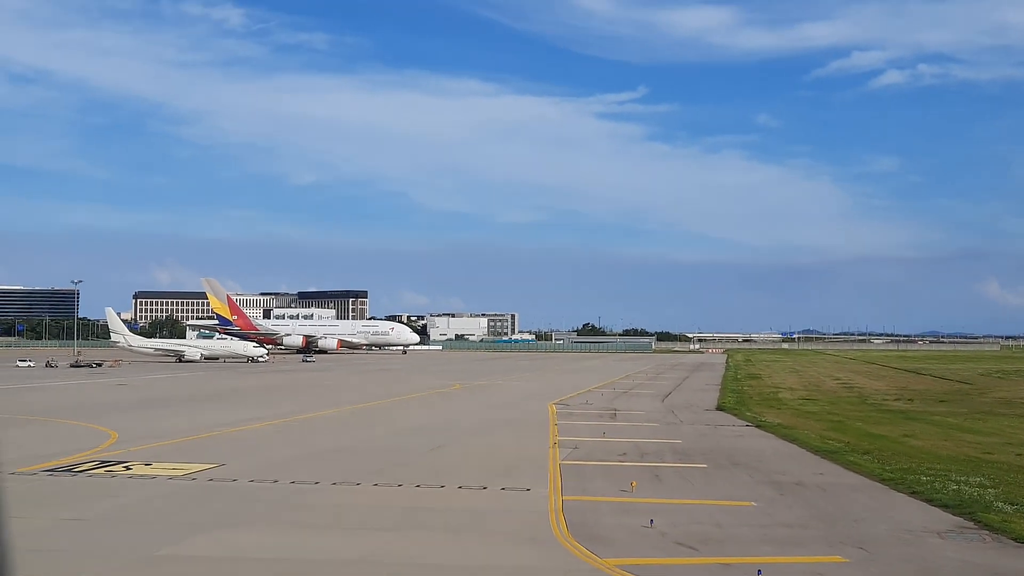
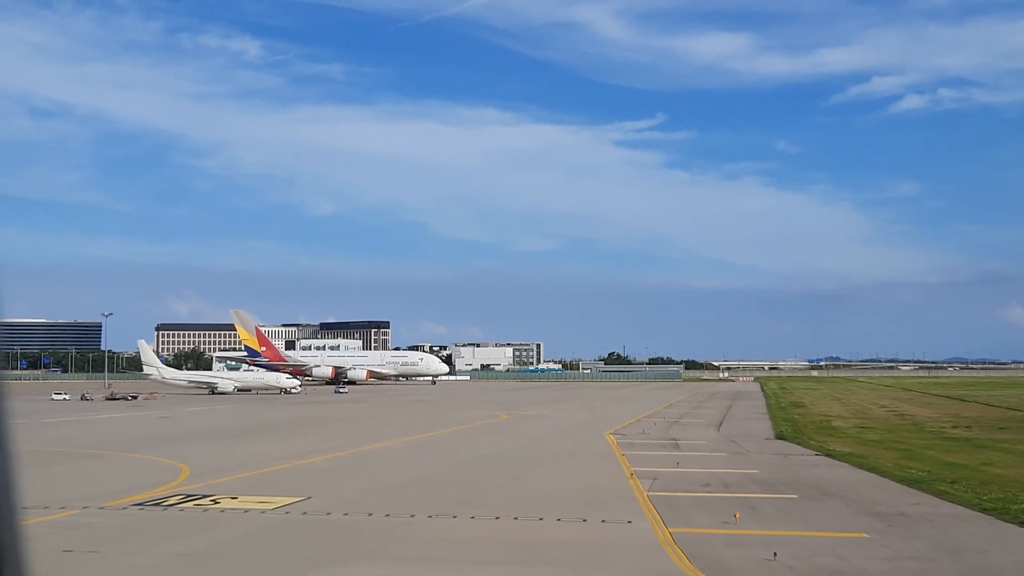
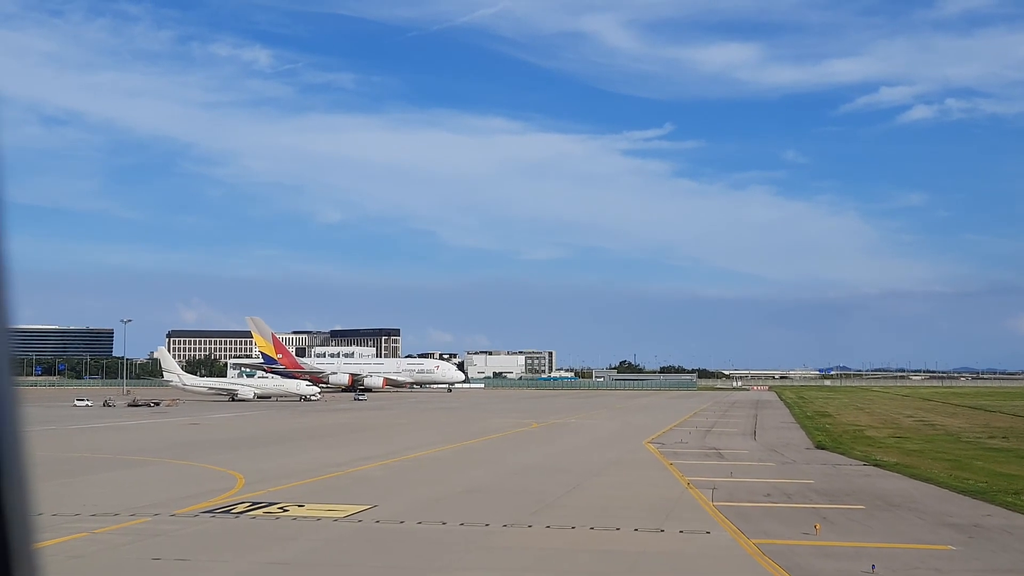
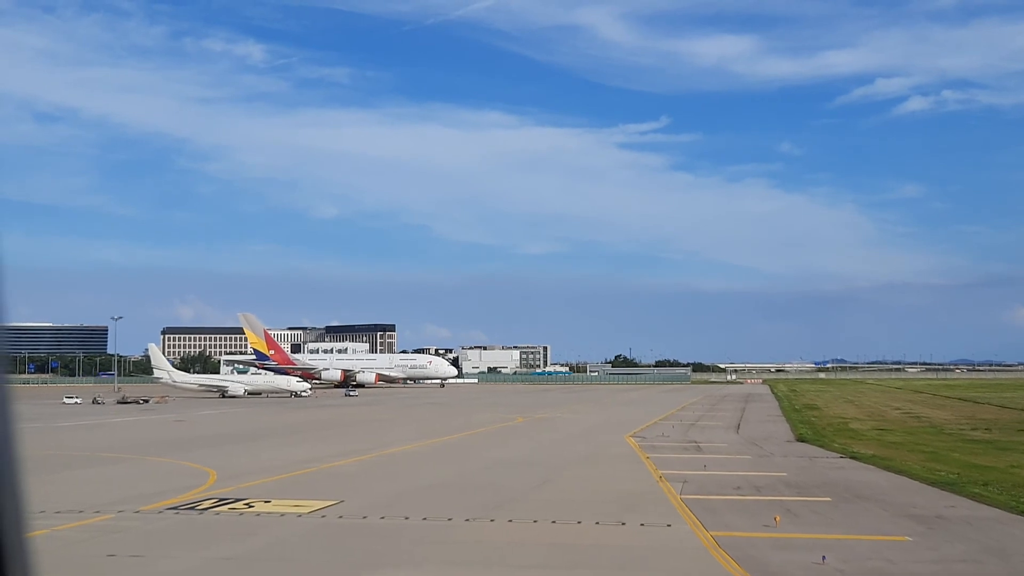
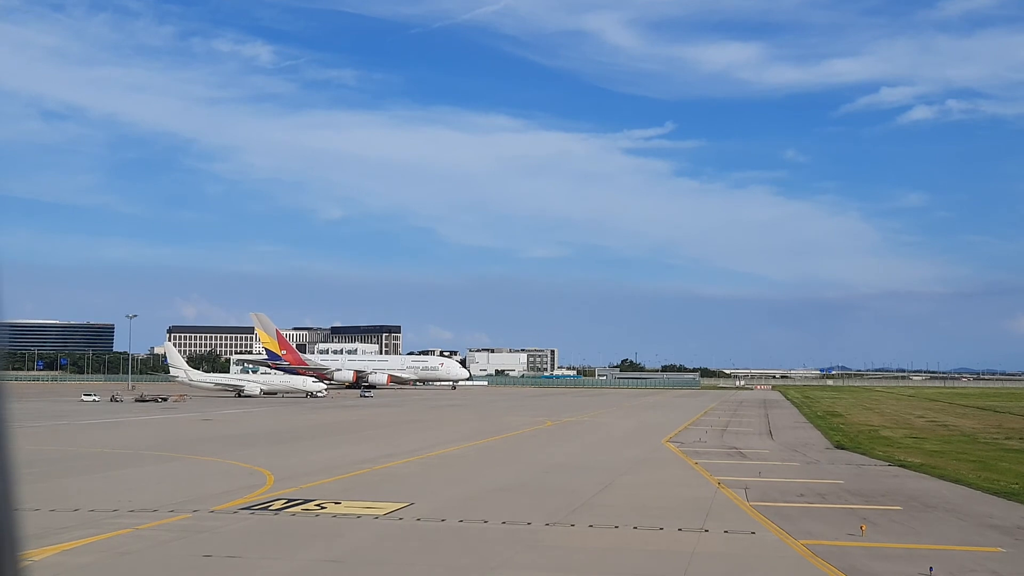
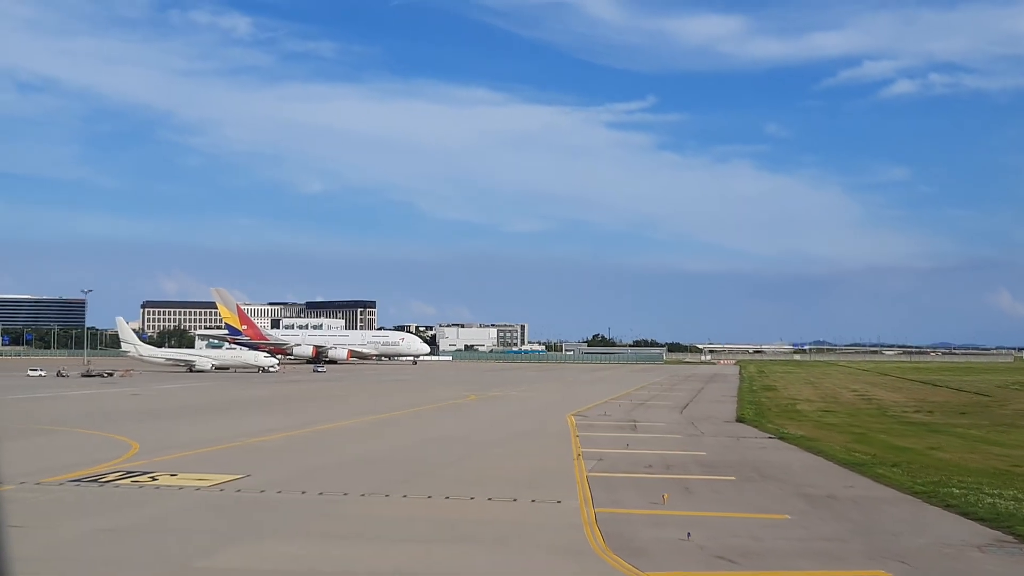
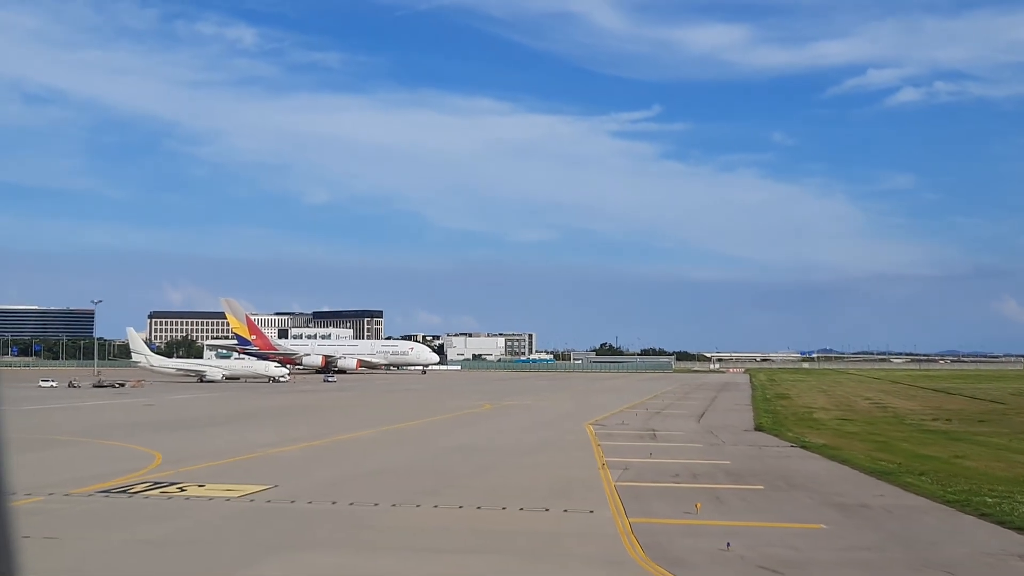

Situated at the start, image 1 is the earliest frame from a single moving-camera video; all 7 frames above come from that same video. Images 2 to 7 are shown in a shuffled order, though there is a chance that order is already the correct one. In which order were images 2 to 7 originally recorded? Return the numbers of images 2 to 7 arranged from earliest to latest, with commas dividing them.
6, 7, 2, 4, 3, 5
